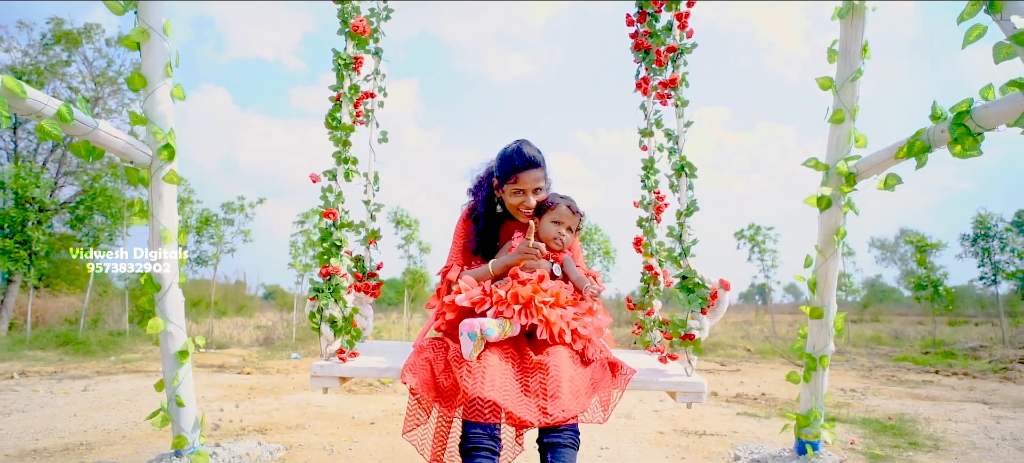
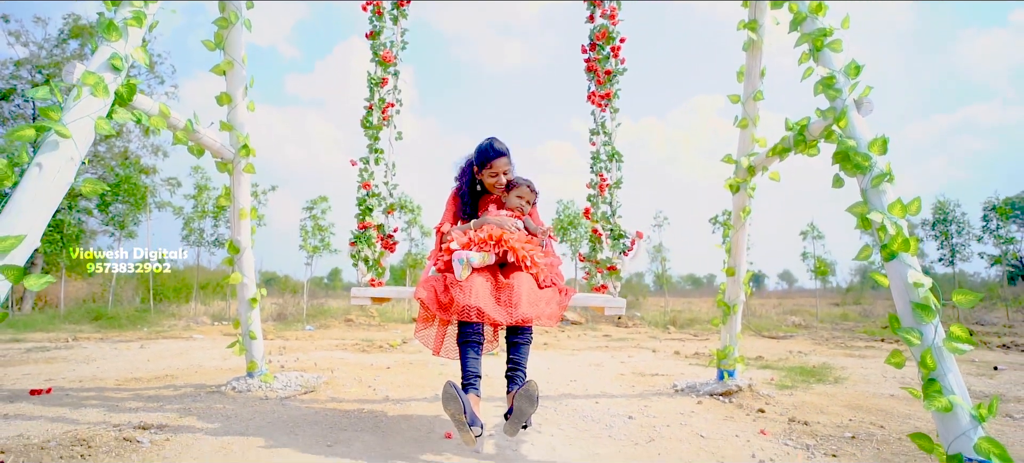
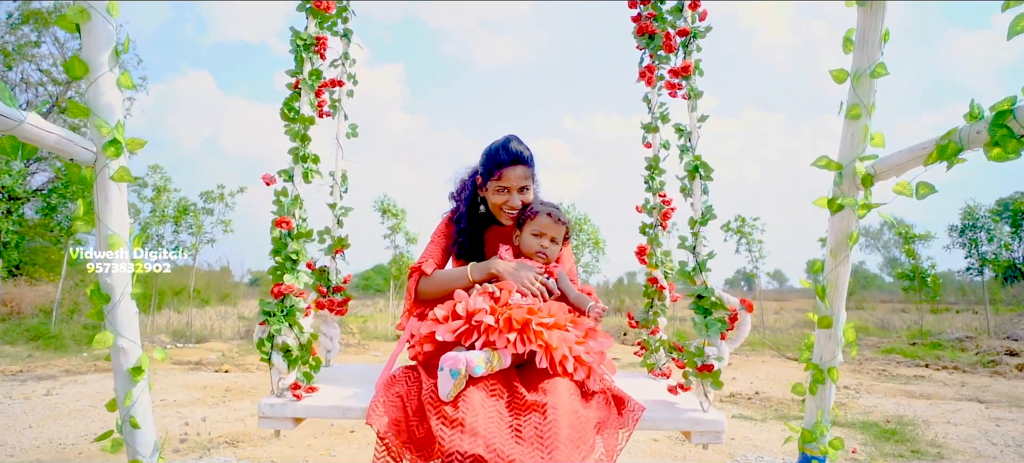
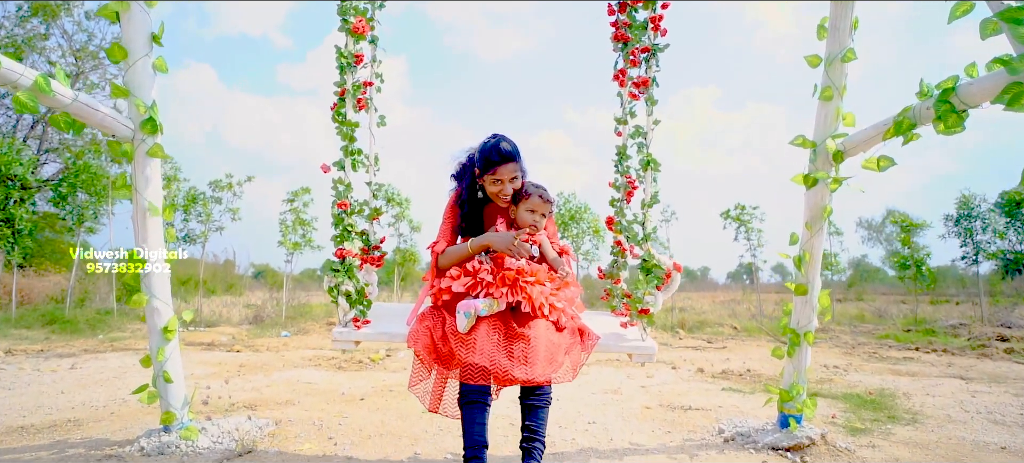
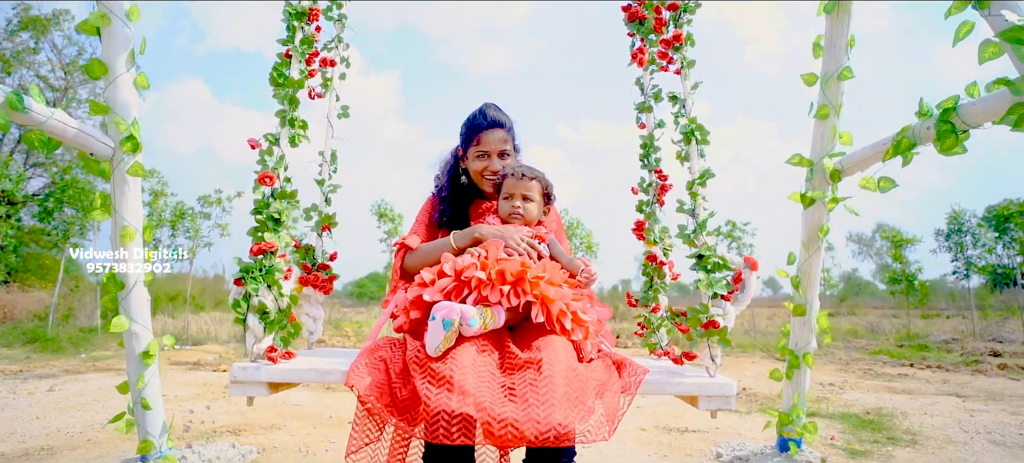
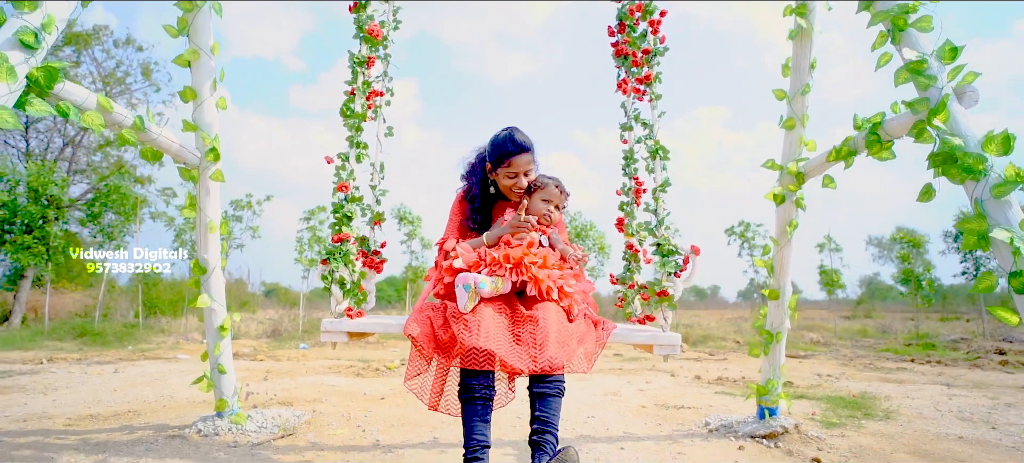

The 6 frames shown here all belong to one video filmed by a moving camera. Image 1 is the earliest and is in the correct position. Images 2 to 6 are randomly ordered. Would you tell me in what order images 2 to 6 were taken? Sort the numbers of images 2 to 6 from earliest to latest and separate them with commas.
6, 2, 4, 3, 5
